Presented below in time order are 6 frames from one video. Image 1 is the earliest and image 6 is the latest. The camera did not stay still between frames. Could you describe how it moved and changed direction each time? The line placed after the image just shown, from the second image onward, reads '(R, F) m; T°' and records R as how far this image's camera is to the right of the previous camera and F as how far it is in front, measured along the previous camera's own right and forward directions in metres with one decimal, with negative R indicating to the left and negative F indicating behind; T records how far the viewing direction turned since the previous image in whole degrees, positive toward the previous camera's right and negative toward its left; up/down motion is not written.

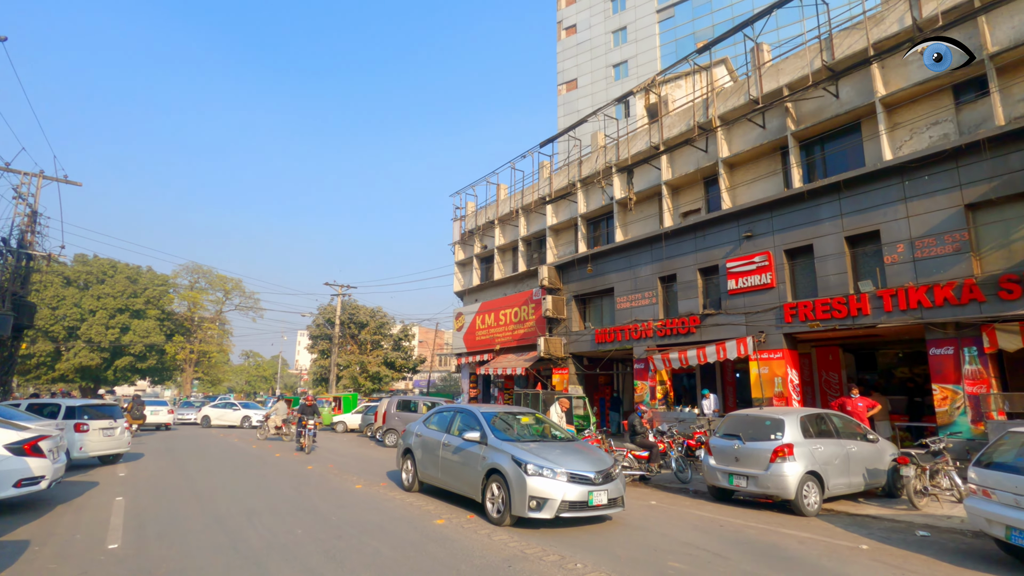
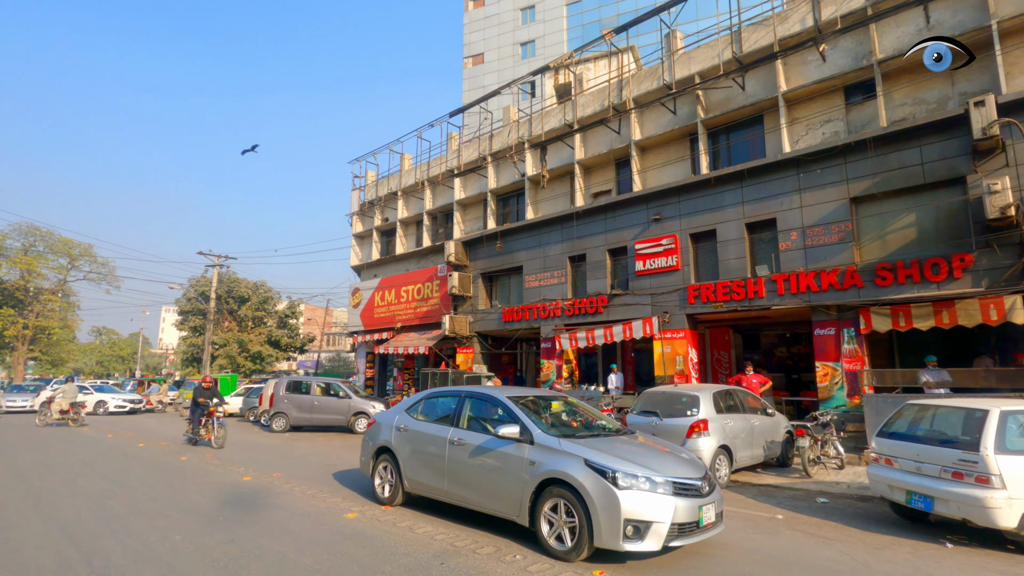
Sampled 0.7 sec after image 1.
(-0.5, +0.7) m; +11°
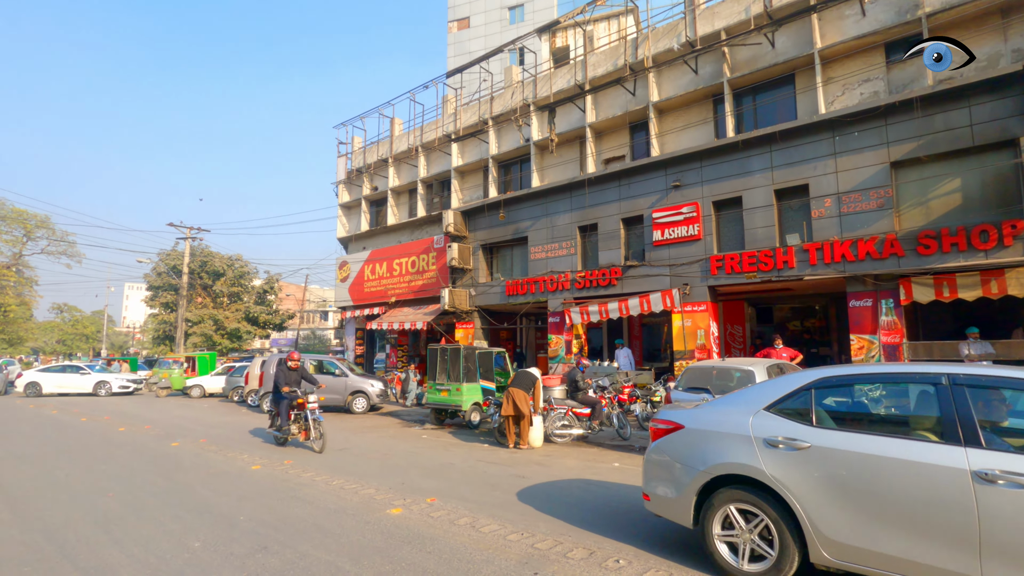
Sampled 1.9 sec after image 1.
(-1.1, +1.0) m; +3°
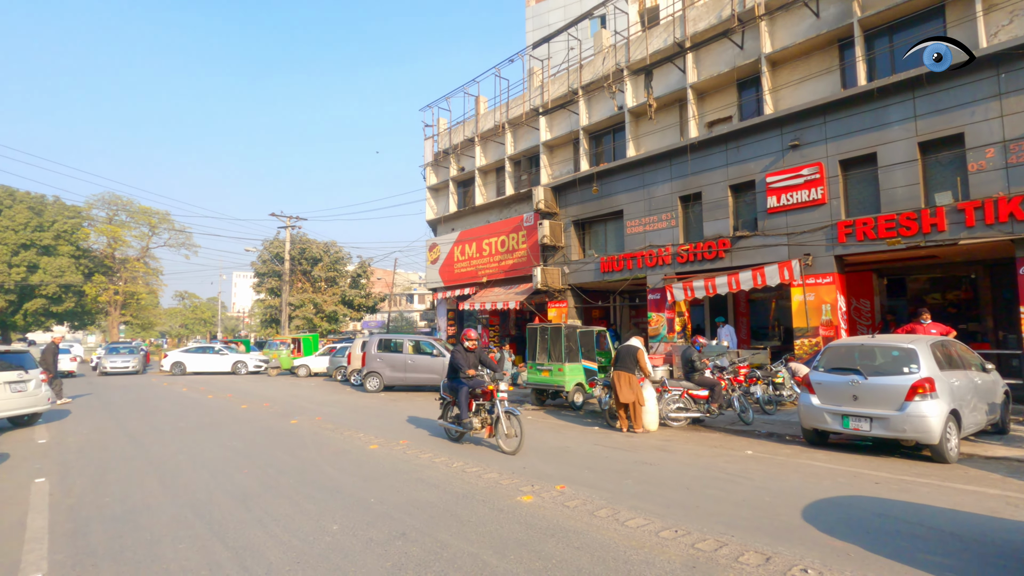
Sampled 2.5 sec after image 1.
(-0.6, +0.5) m; -8°
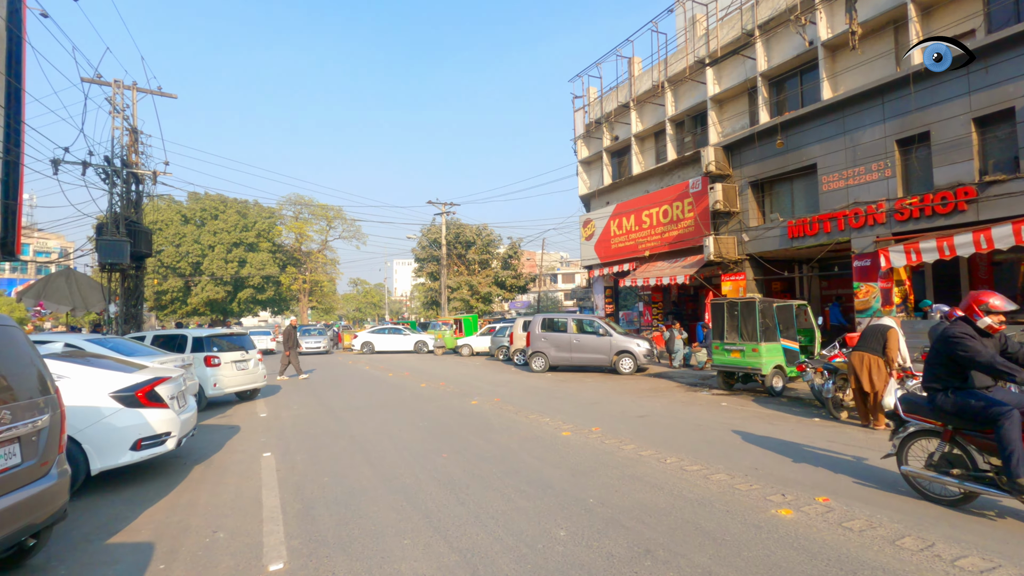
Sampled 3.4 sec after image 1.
(-0.8, +0.7) m; -15°
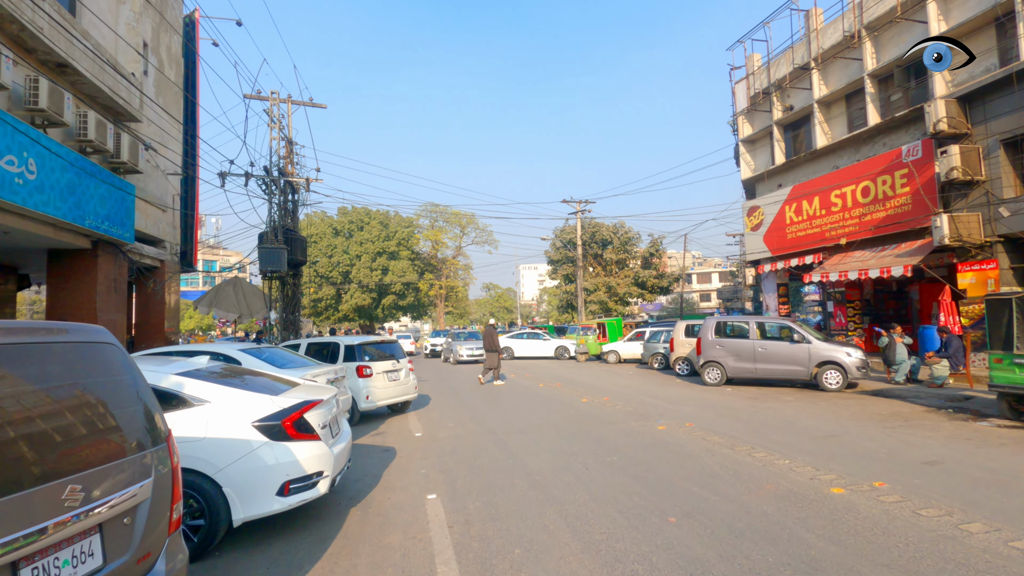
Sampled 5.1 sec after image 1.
(-1.1, +1.8) m; -13°
